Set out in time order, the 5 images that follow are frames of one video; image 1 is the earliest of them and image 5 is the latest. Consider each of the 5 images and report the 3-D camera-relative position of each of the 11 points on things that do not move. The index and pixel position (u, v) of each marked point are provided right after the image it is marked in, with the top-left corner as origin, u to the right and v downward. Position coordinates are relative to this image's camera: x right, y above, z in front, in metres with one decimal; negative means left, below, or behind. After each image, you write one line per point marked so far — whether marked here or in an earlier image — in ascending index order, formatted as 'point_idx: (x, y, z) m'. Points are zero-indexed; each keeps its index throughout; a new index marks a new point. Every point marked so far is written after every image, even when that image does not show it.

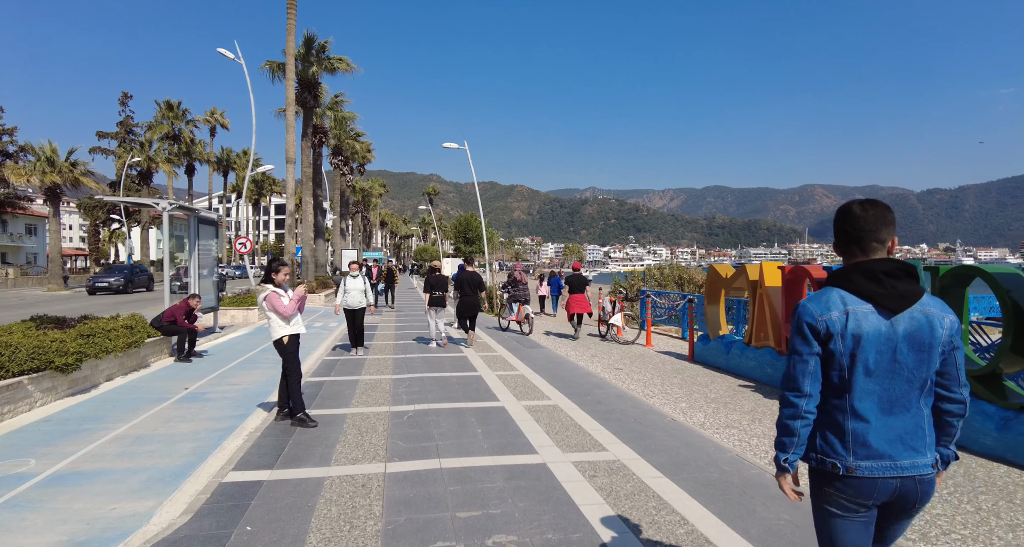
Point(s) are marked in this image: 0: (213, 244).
0: (-7.6, +0.8, +13.1) m
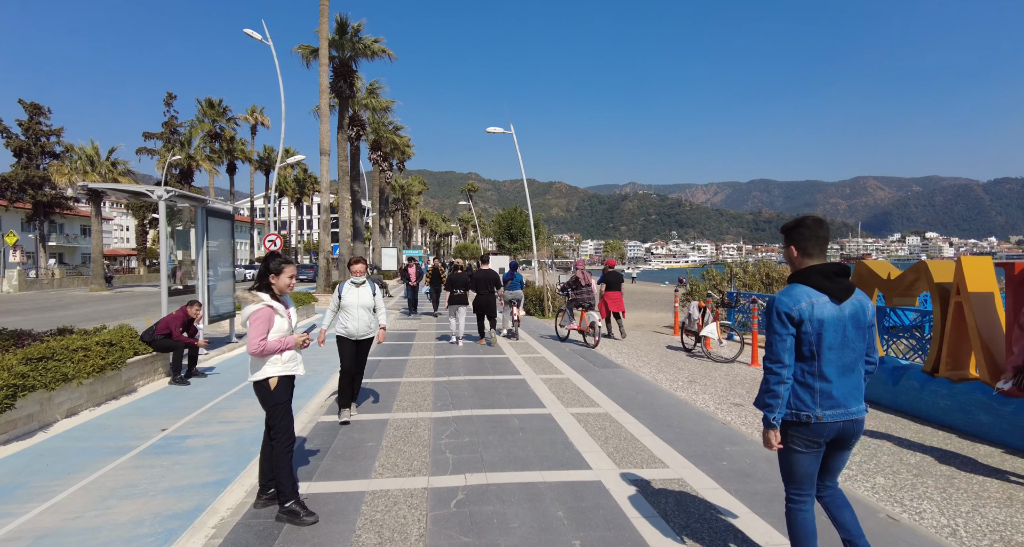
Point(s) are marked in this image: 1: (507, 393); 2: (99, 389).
0: (-6.3, +0.7, +11.4) m
1: (-0.1, -1.7, +7.4) m
2: (-5.3, -1.5, +6.5) m
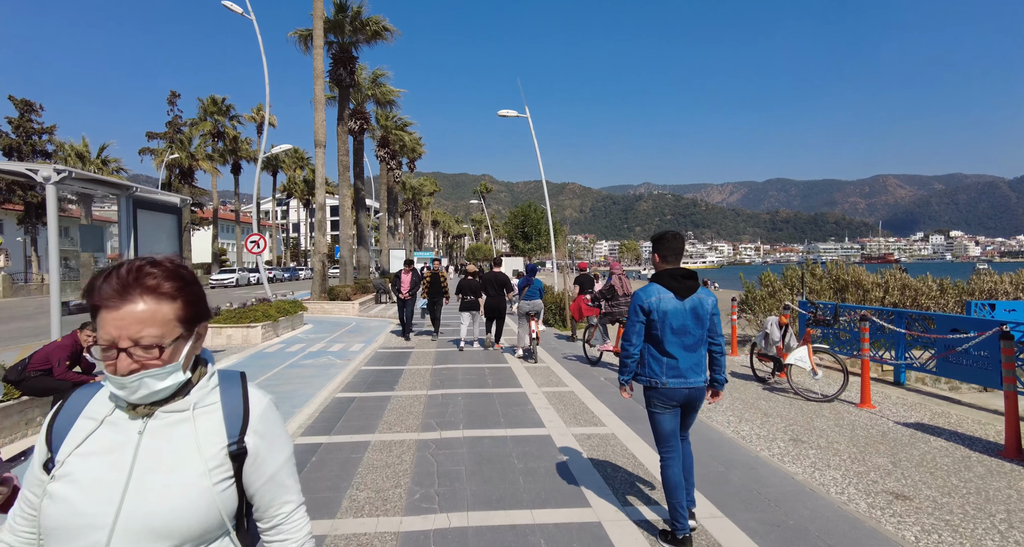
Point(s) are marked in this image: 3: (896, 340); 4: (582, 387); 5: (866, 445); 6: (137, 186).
0: (-6.0, +0.6, +9.1) m
1: (+0.1, -1.8, +4.9) m
2: (-5.1, -1.6, +4.2) m
3: (+6.0, -1.0, +8.0) m
4: (+1.1, -1.8, +8.1) m
5: (+3.6, -1.7, +5.3) m
6: (-5.6, +1.3, +7.7) m
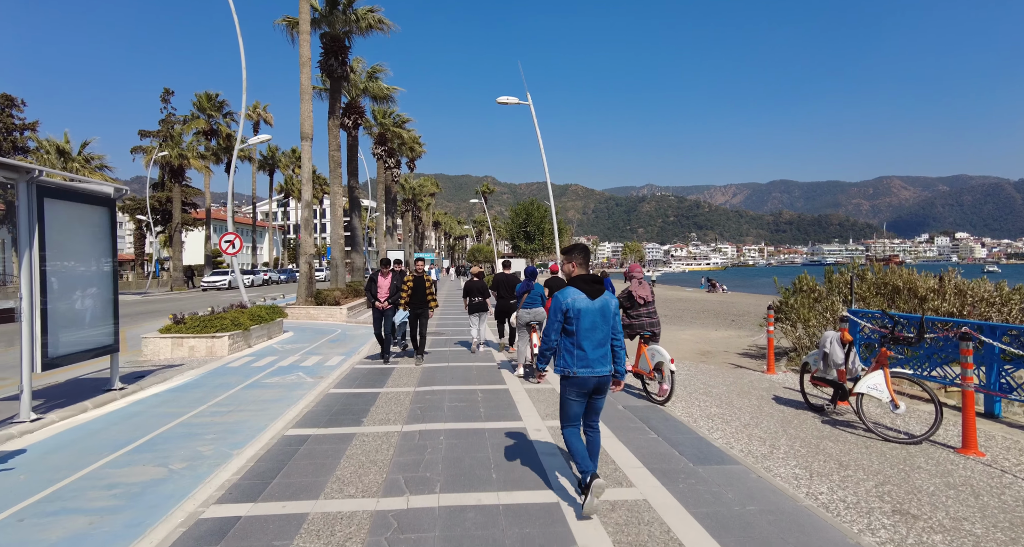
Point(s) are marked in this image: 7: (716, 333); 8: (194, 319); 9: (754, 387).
0: (-6.0, +0.5, +7.5) m
1: (+0.1, -1.9, +3.4) m
2: (-5.1, -1.6, +2.7) m
3: (+5.9, -1.1, +6.4) m
4: (+1.1, -1.8, +6.5) m
5: (+3.6, -1.8, +3.7) m
6: (-5.6, +1.2, +6.2) m
7: (+6.1, -1.8, +15.6) m
8: (-7.3, -1.1, +11.9) m
9: (+3.9, -1.8, +8.2) m
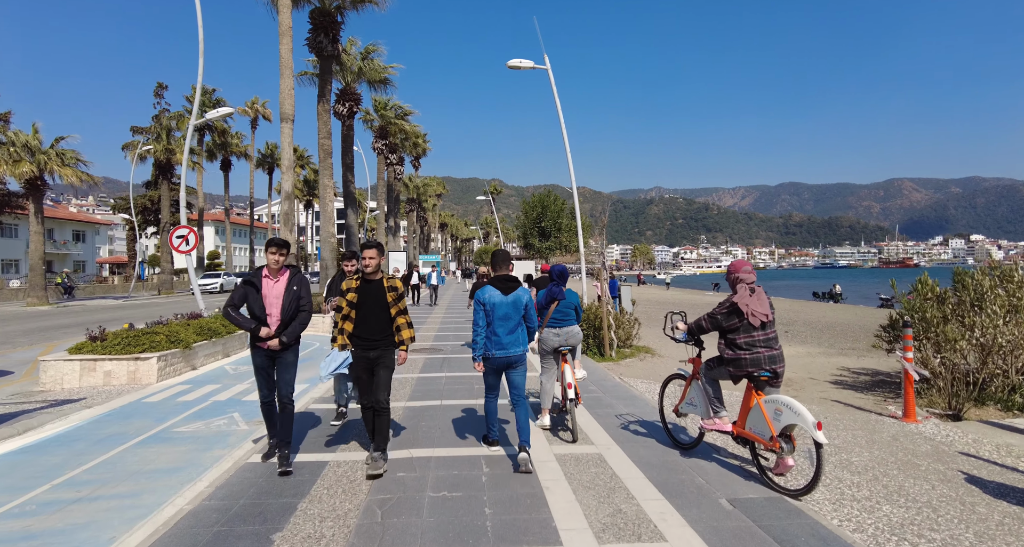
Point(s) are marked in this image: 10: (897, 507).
0: (-5.8, +0.5, +4.8) m
1: (+0.3, -1.9, +0.5) m
2: (-5.0, -1.6, -0.1) m
3: (+6.1, -1.1, +3.4) m
4: (+1.3, -1.8, +3.6) m
5: (+3.8, -1.7, +0.8) m
6: (-5.4, +1.2, +3.4) m
7: (+6.5, -1.9, +12.6) m
8: (-7.0, -1.1, +9.1) m
9: (+4.1, -1.8, +5.3) m
10: (+3.1, -1.8, +4.1) m
